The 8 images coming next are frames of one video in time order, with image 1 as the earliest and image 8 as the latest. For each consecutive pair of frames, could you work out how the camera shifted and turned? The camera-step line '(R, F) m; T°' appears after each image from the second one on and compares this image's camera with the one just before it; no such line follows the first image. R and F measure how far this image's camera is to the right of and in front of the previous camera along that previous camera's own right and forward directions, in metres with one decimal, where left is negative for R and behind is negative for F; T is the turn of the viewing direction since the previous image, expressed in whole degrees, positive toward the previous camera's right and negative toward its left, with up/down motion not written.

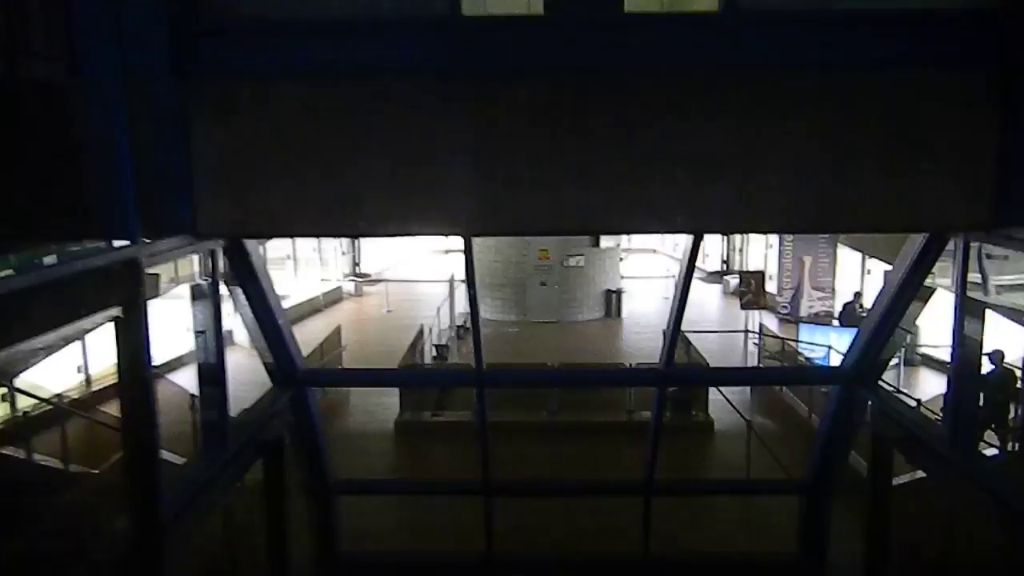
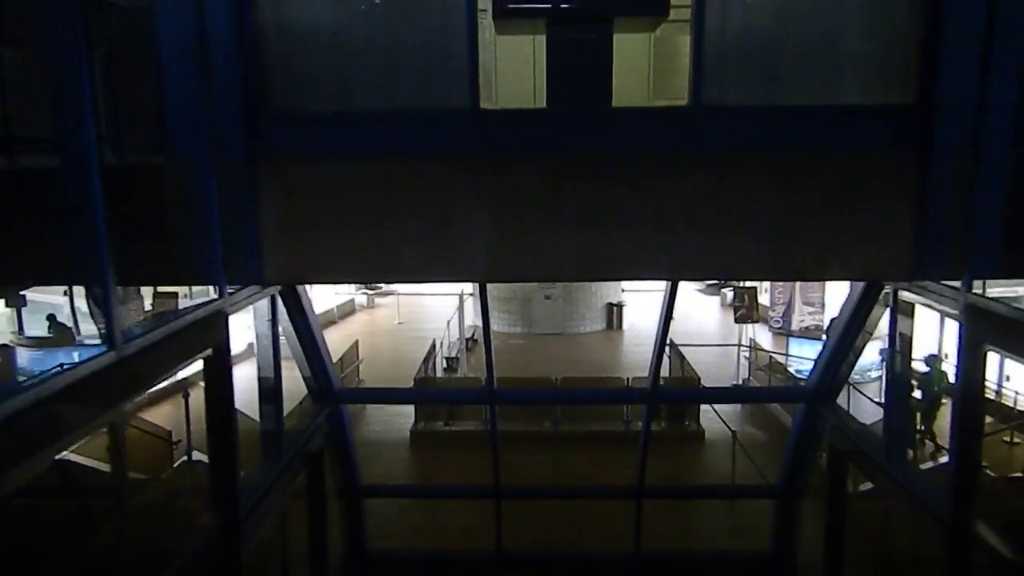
(0.0, -0.9) m; 0°
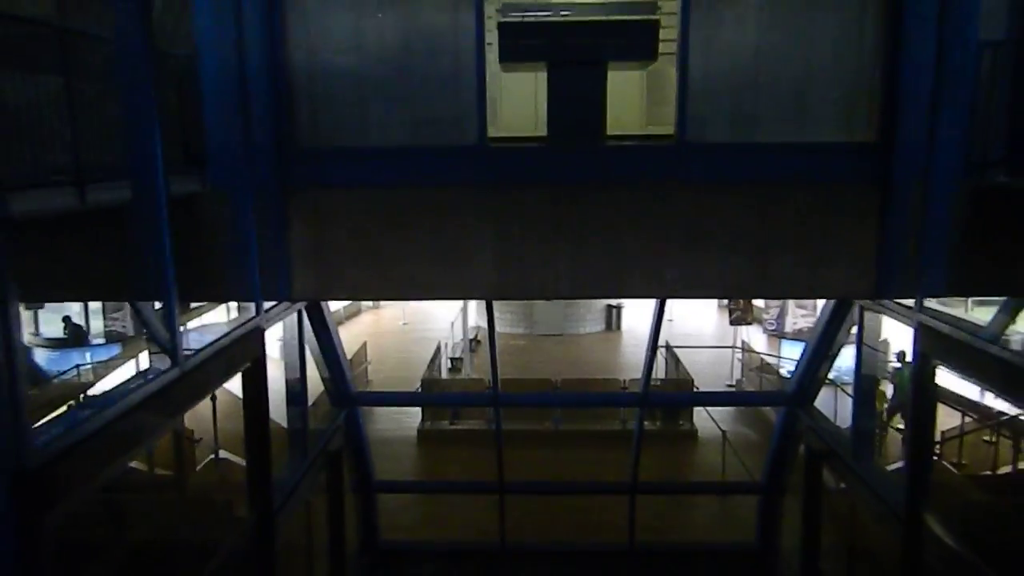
(0.0, -0.5) m; 0°
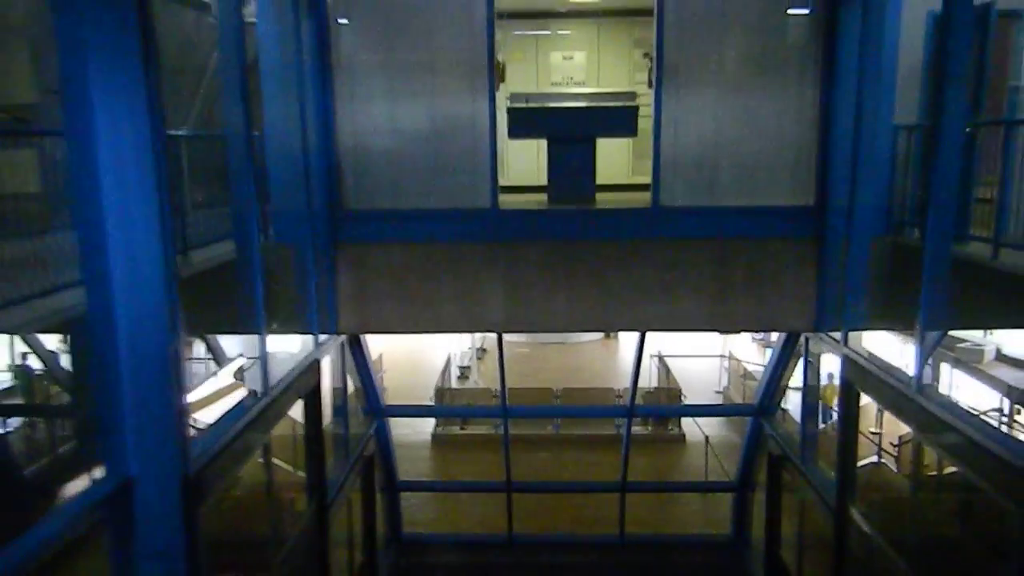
(0.0, -1.2) m; 0°
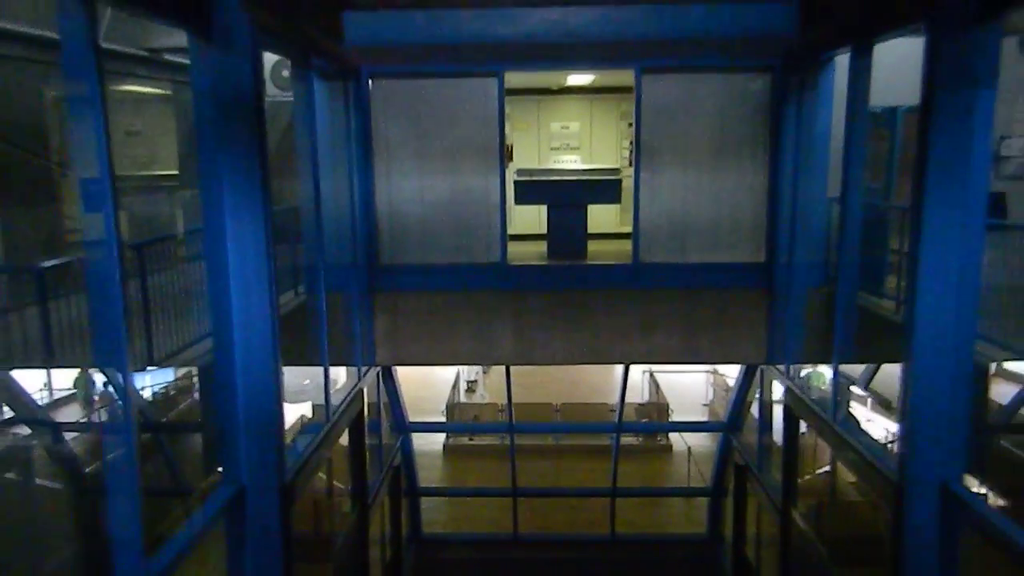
(-0.1, -1.4) m; 0°
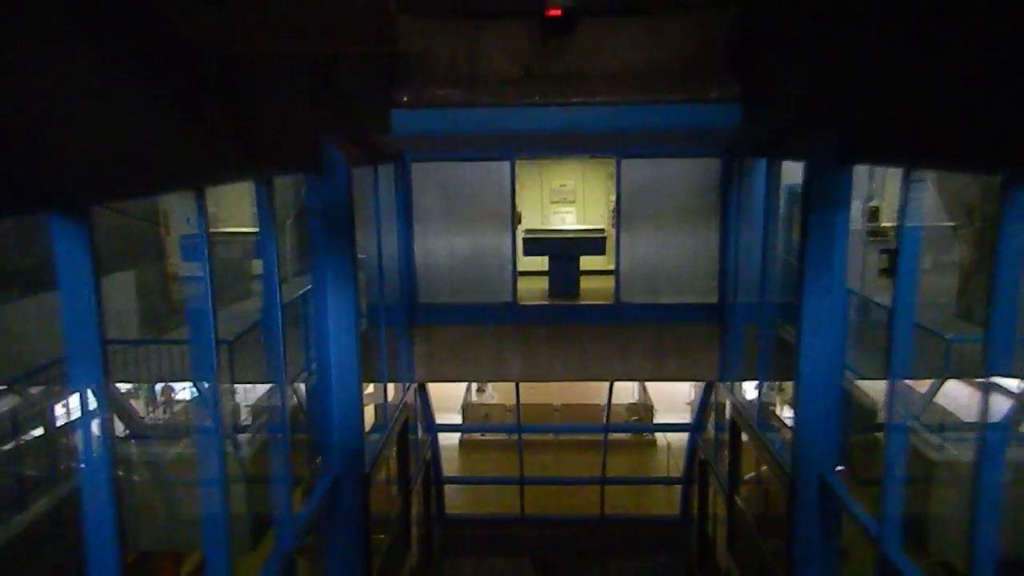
(-0.1, -2.2) m; 0°
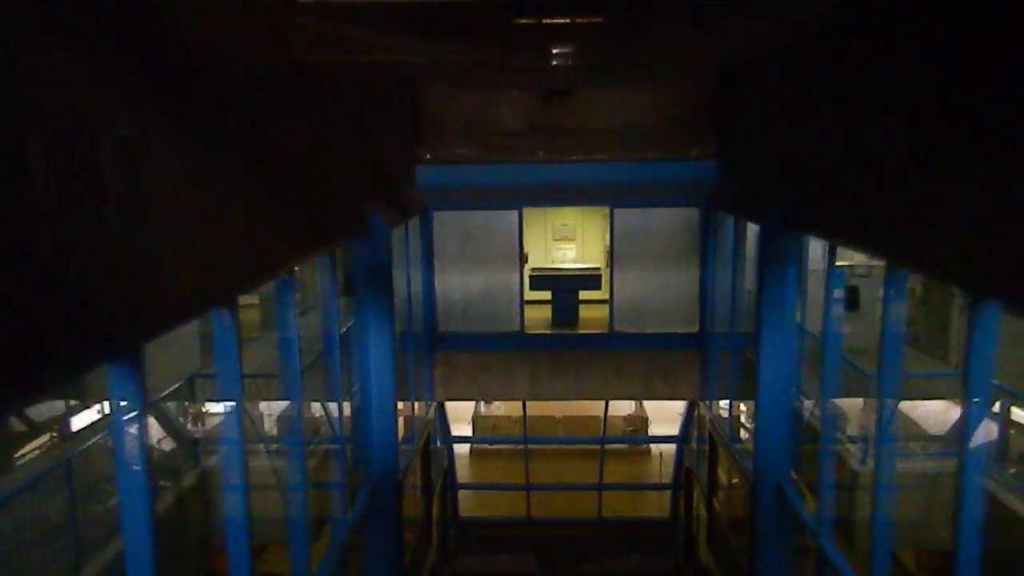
(-0.1, -1.6) m; 0°
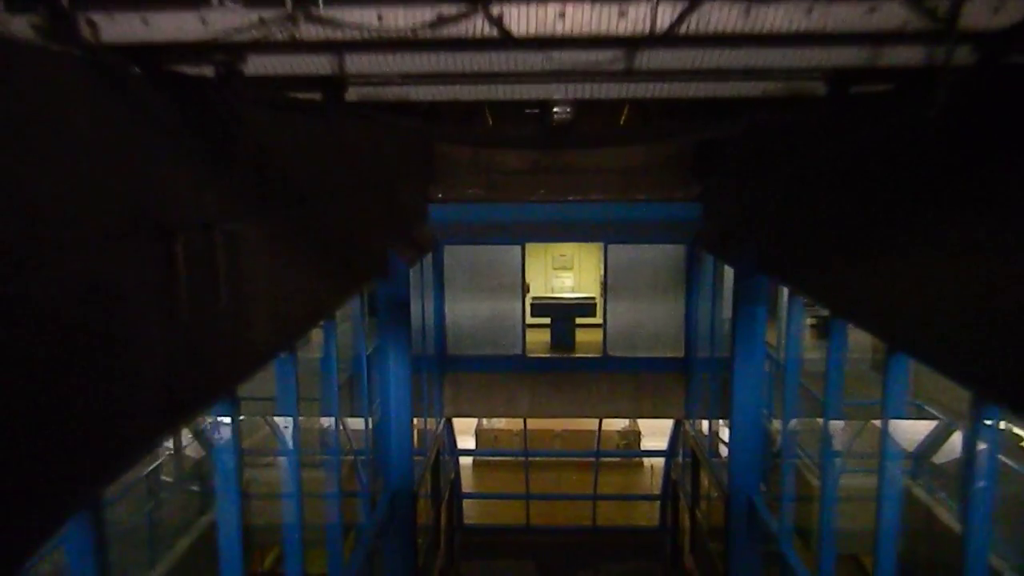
(-0.1, -1.2) m; 0°
